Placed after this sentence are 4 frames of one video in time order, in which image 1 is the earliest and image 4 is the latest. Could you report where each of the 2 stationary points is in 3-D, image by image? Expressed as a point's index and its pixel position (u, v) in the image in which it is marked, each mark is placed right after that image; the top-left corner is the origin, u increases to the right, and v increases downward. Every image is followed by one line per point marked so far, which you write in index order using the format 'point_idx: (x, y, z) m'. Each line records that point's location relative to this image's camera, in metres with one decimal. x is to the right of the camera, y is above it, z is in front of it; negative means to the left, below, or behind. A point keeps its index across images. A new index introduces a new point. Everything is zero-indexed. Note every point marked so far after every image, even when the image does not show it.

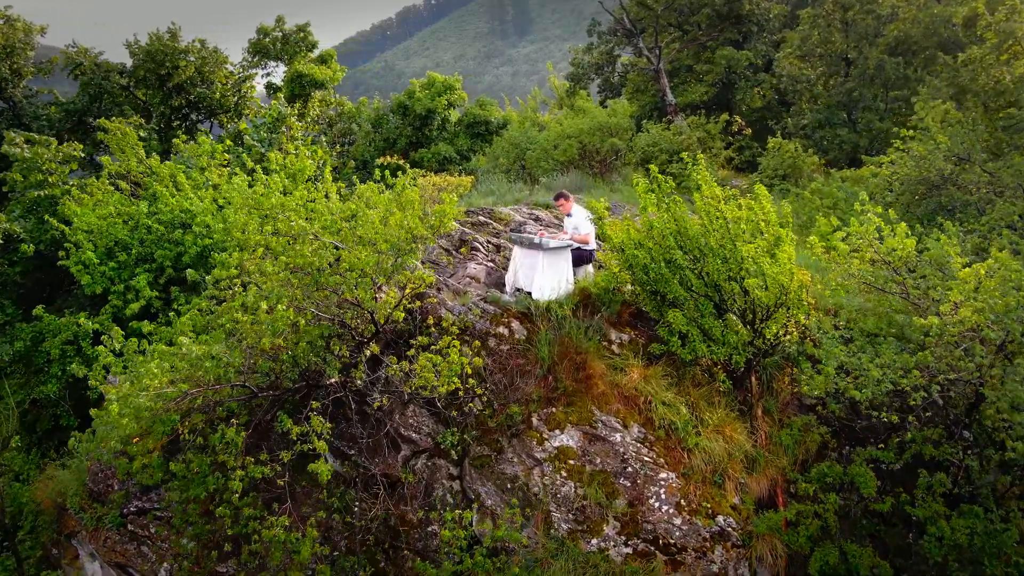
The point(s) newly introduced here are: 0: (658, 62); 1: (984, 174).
0: (+2.8, +4.2, +18.3) m
1: (+4.5, +1.1, +9.4) m
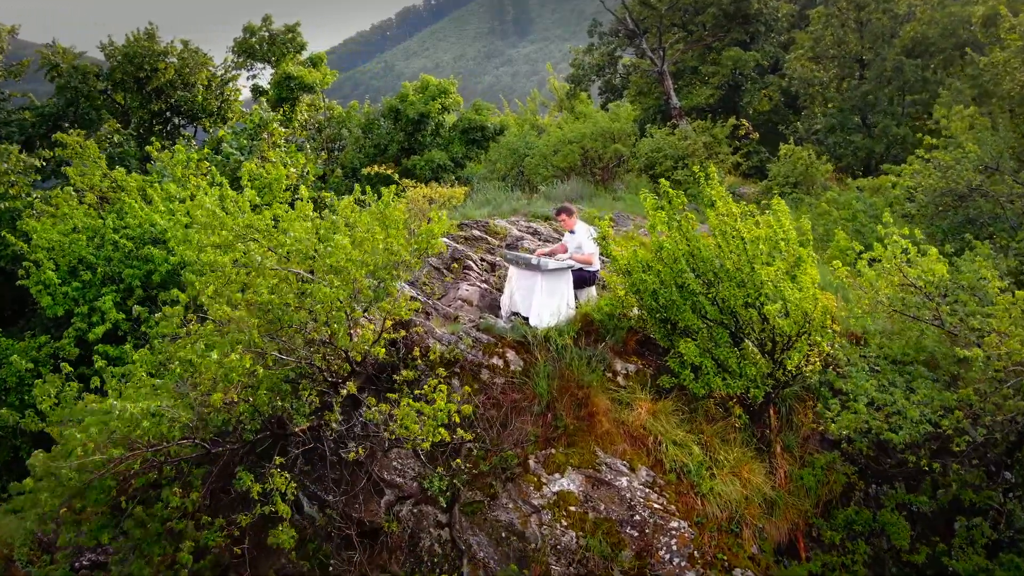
0: (+2.7, +4.0, +17.6) m
1: (+4.5, +0.9, +8.7) m
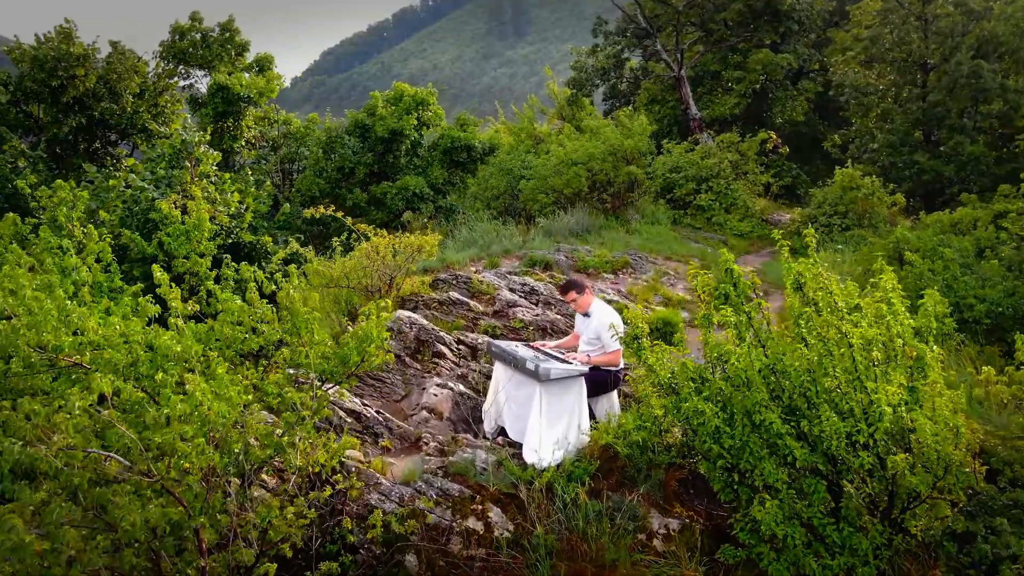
0: (+2.6, +3.5, +15.4) m
1: (+4.4, +0.3, +6.4) m
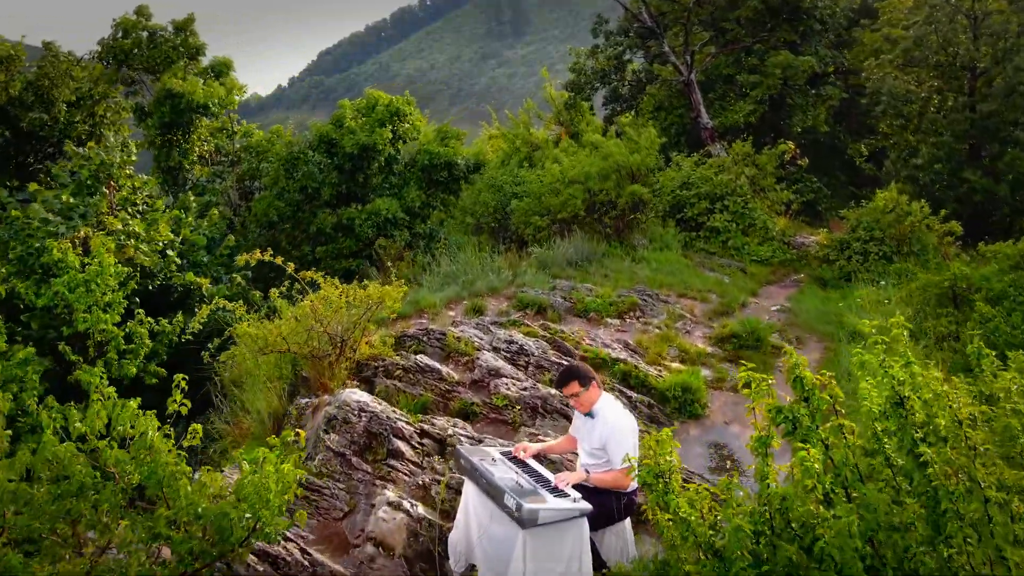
0: (+2.5, +3.1, +14.0) m
1: (+4.3, 0.0, +5.0) m
